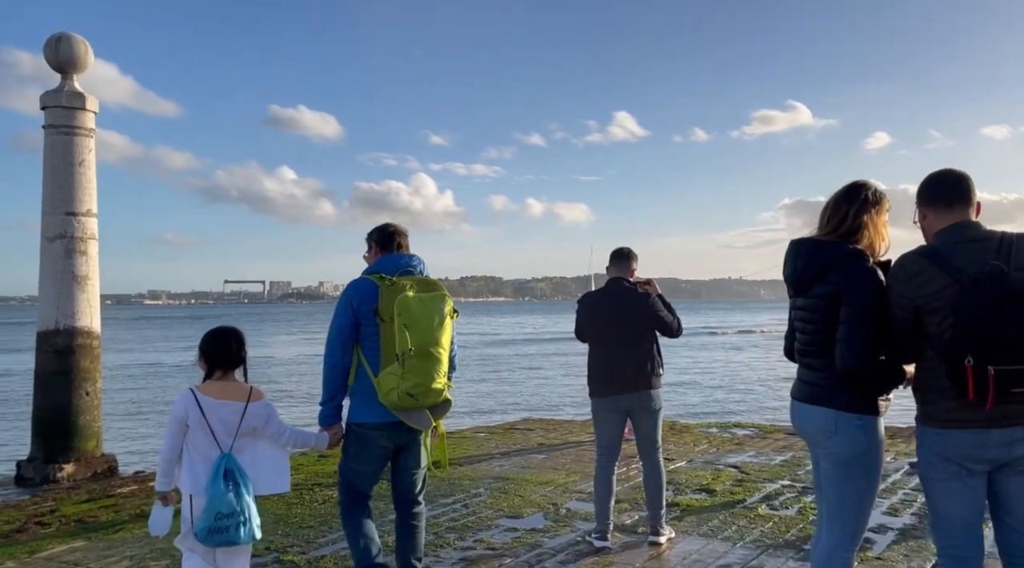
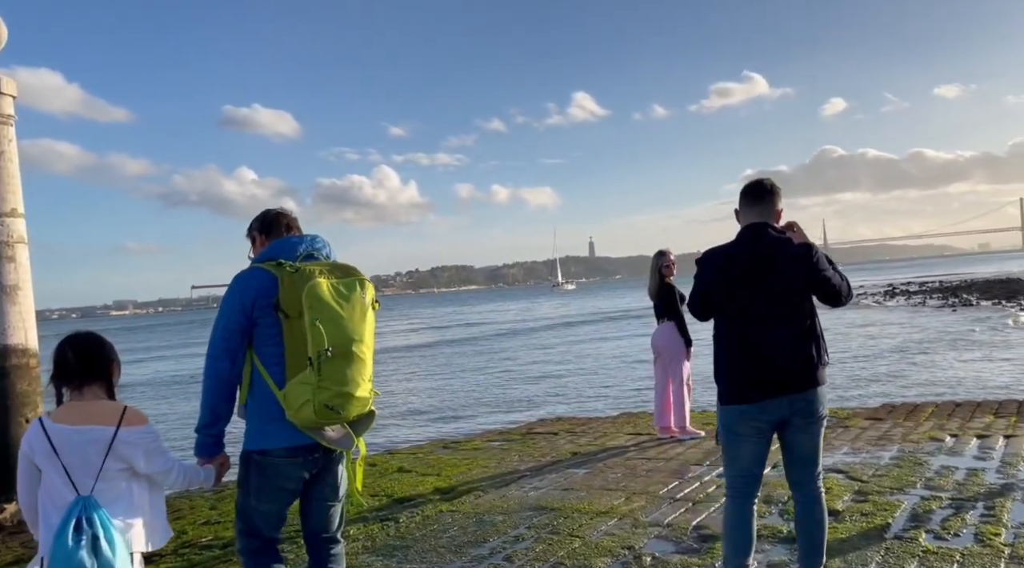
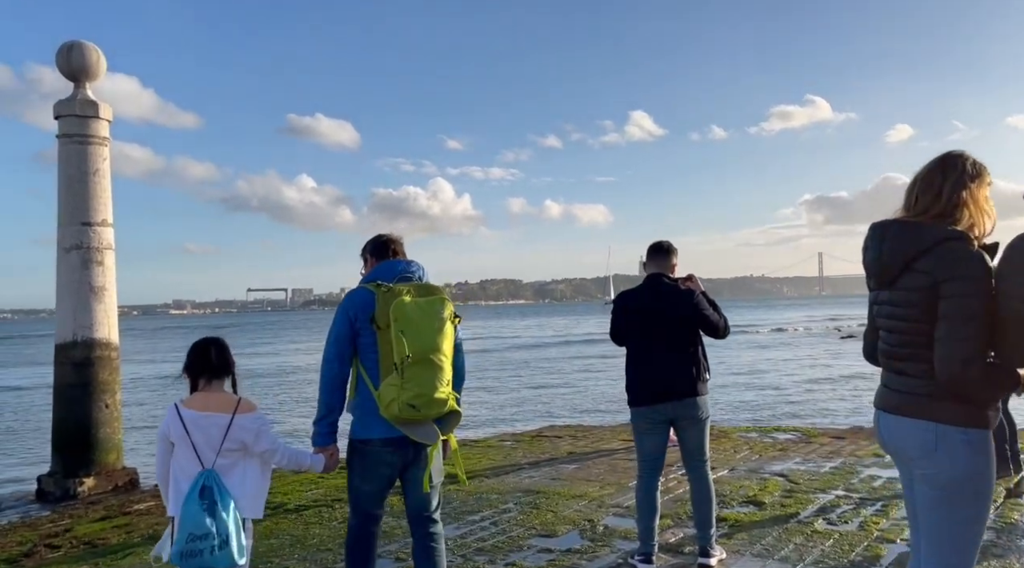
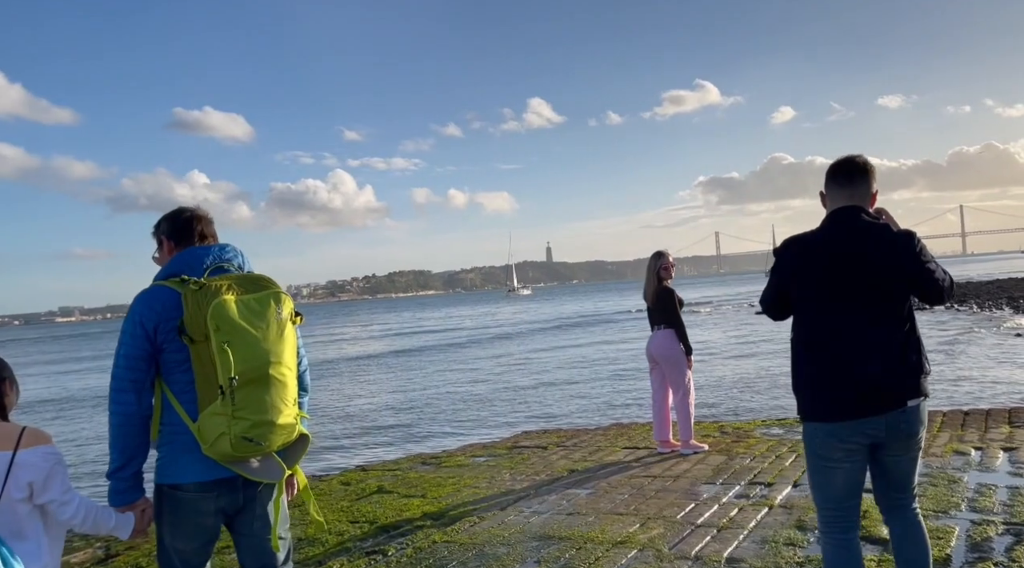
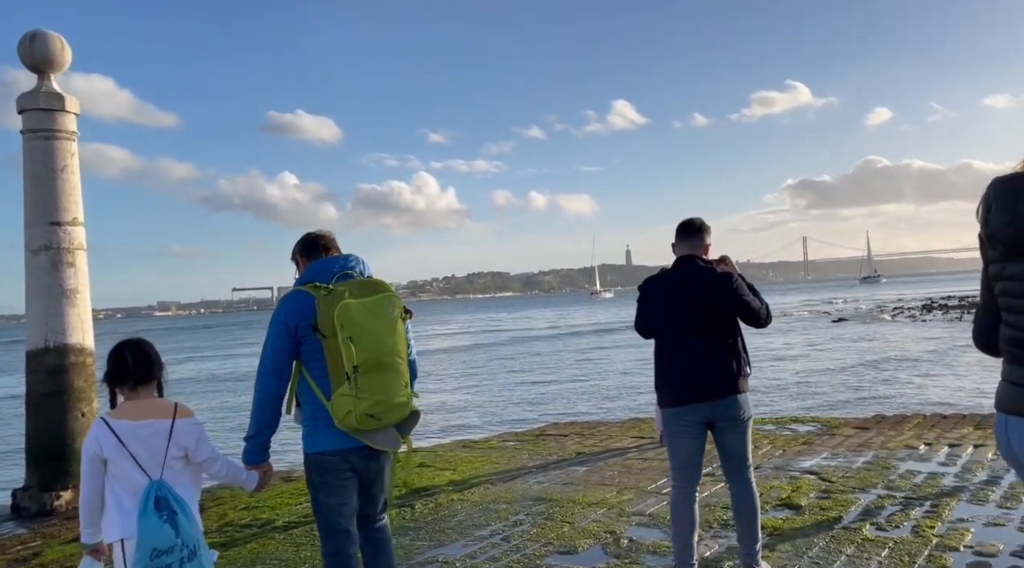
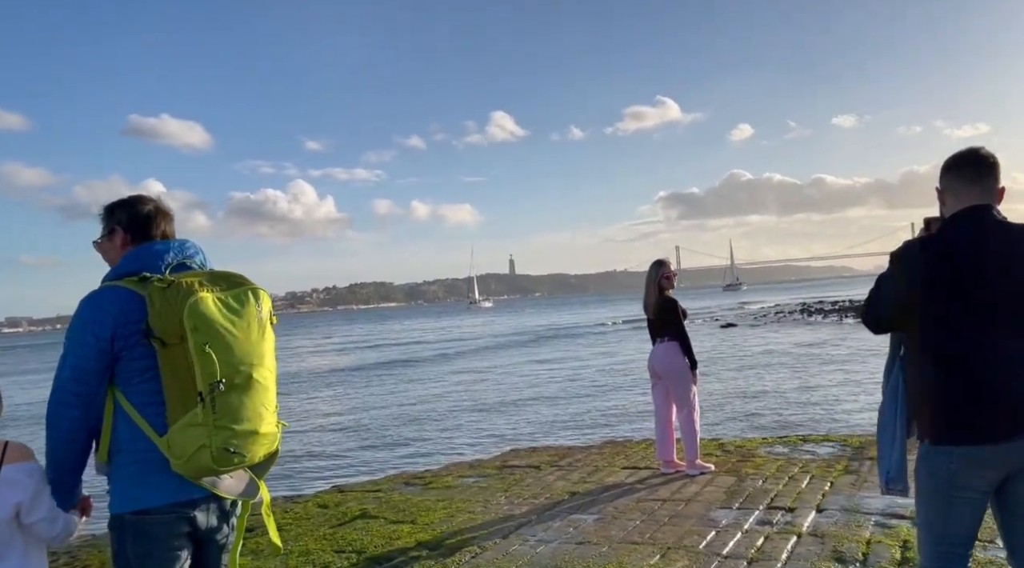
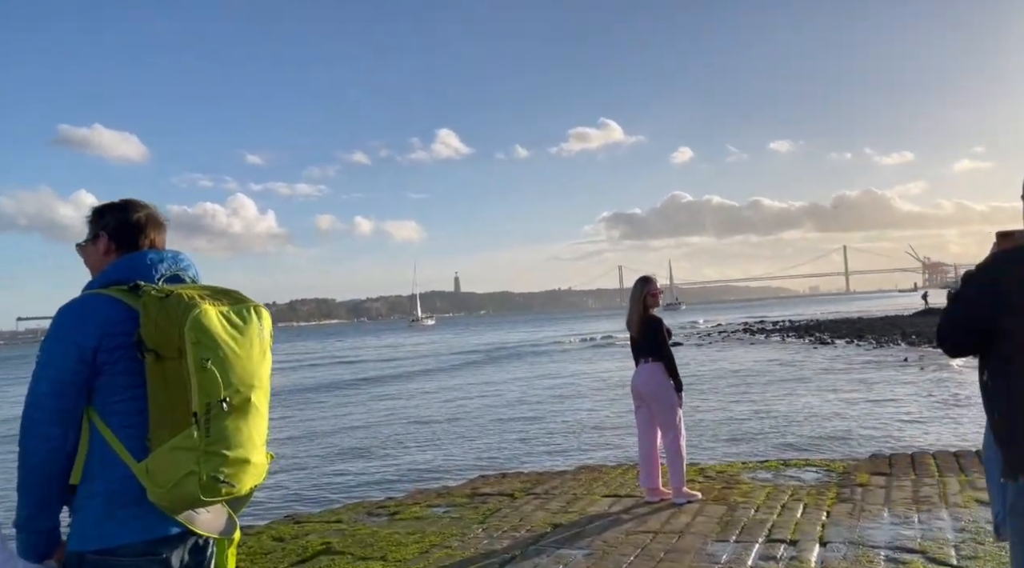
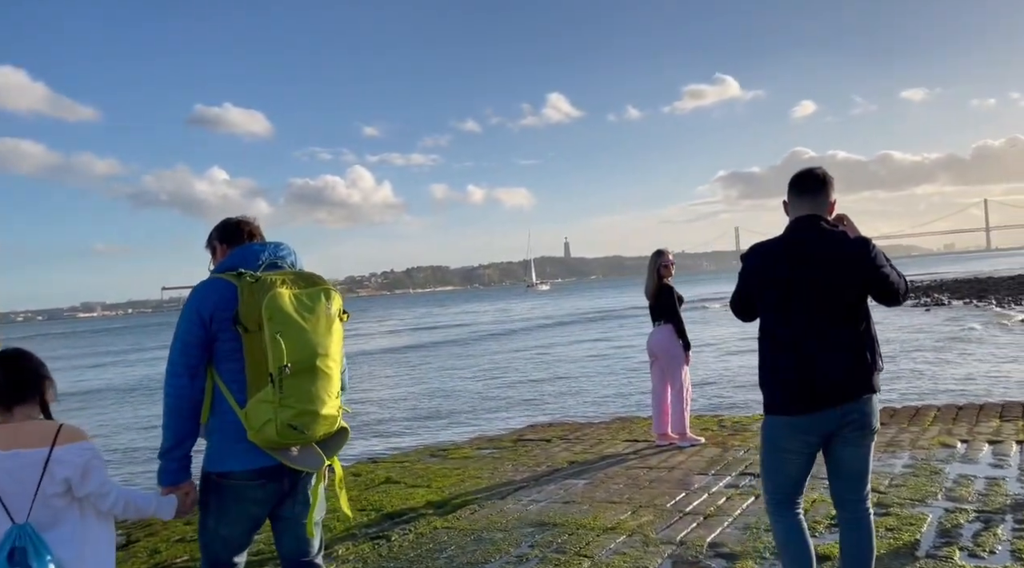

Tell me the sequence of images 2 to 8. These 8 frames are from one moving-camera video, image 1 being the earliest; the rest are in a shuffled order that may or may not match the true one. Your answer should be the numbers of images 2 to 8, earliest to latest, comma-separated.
3, 5, 2, 8, 4, 6, 7
